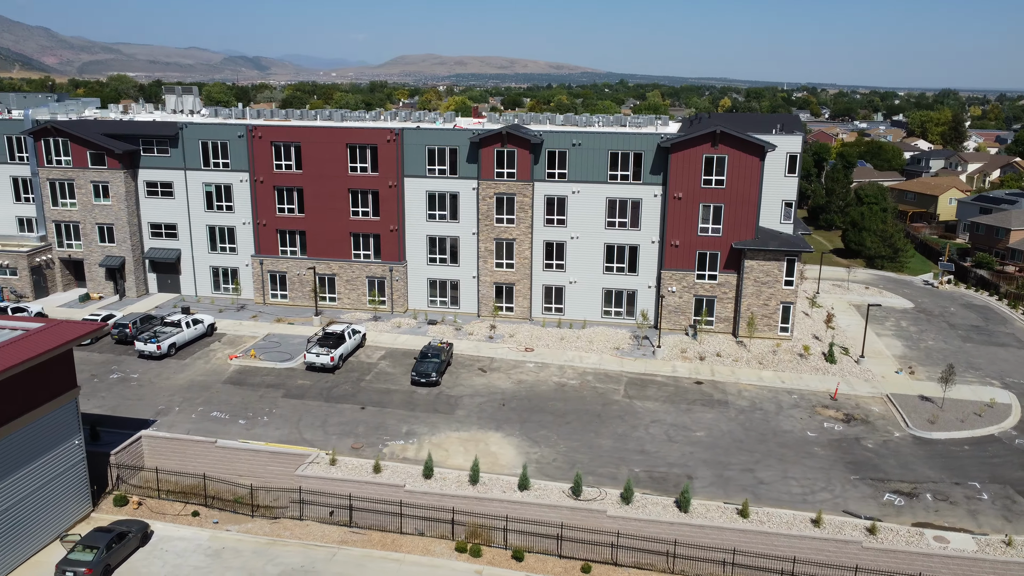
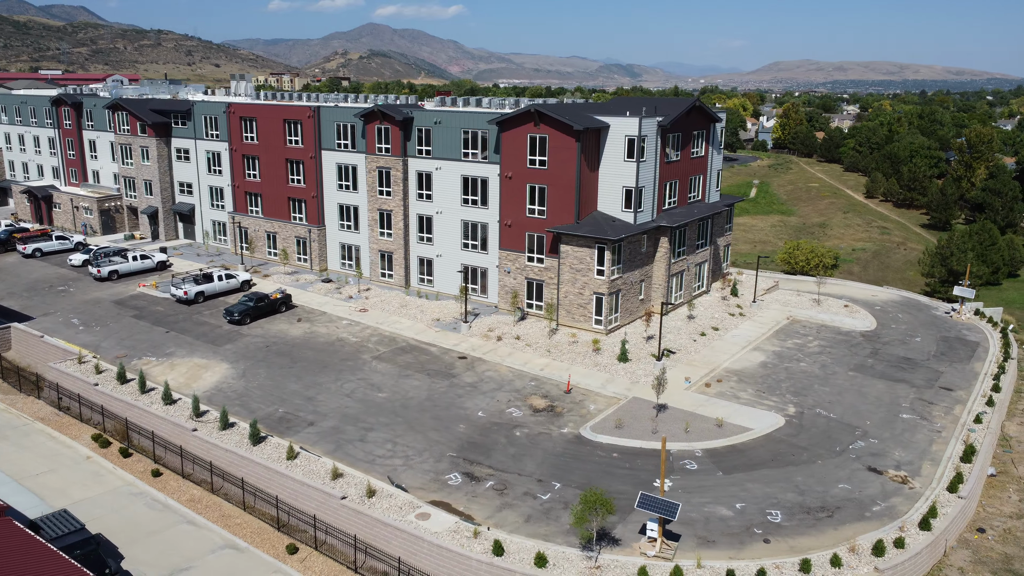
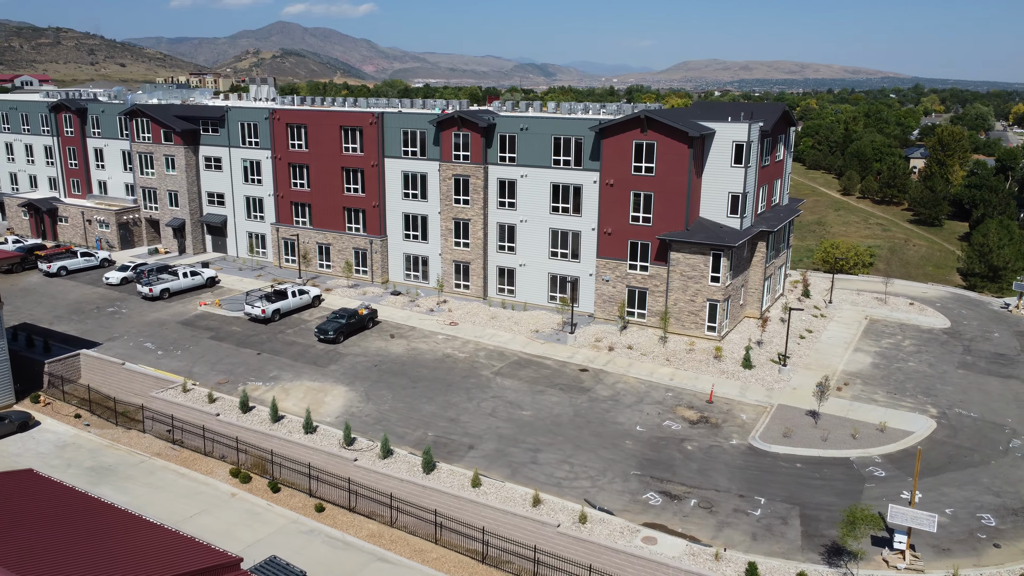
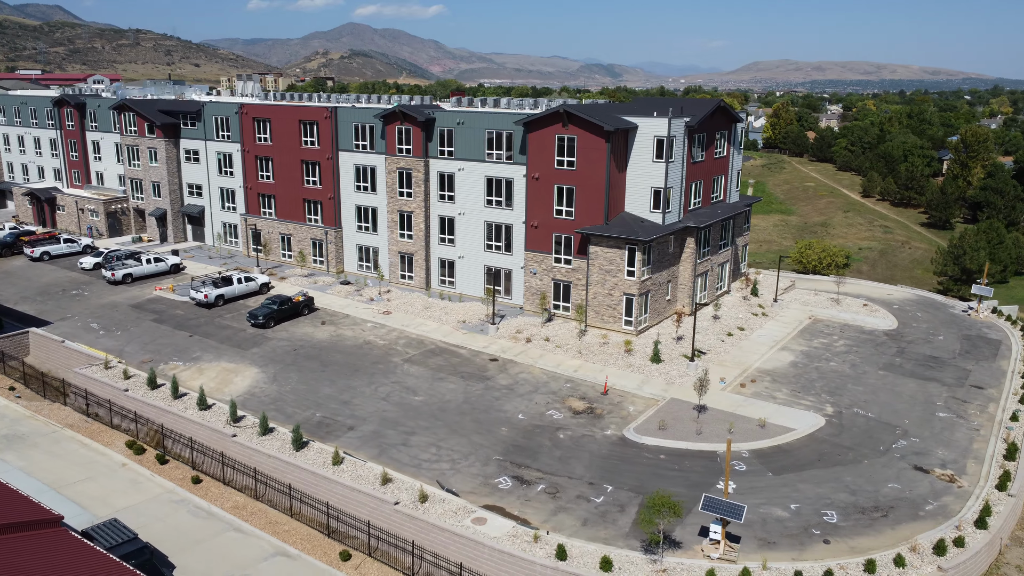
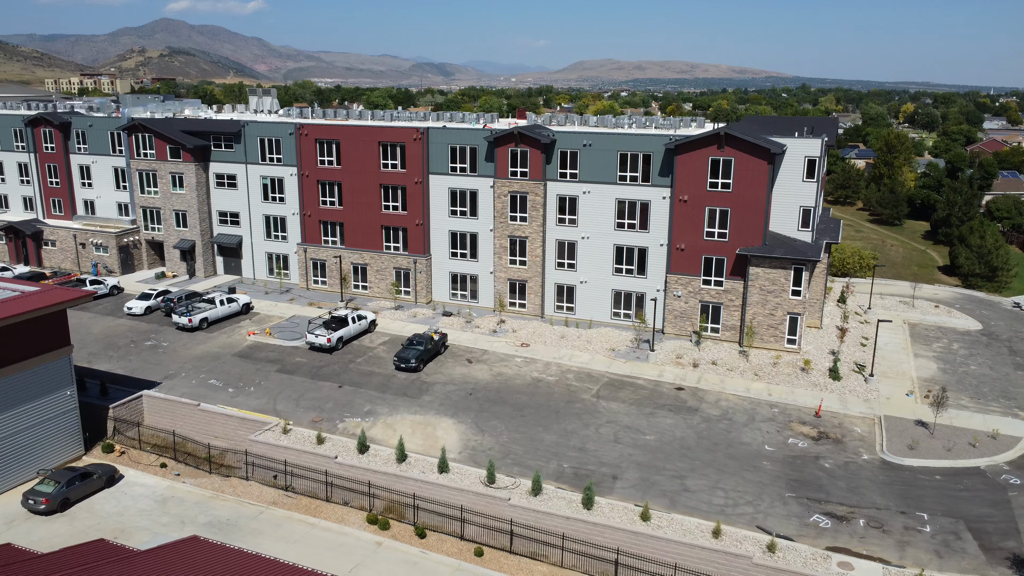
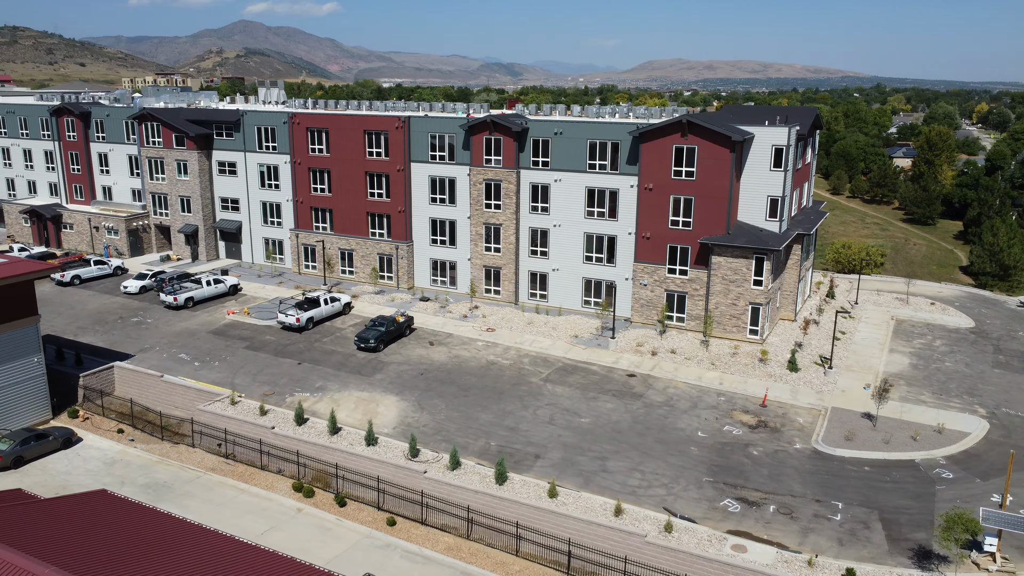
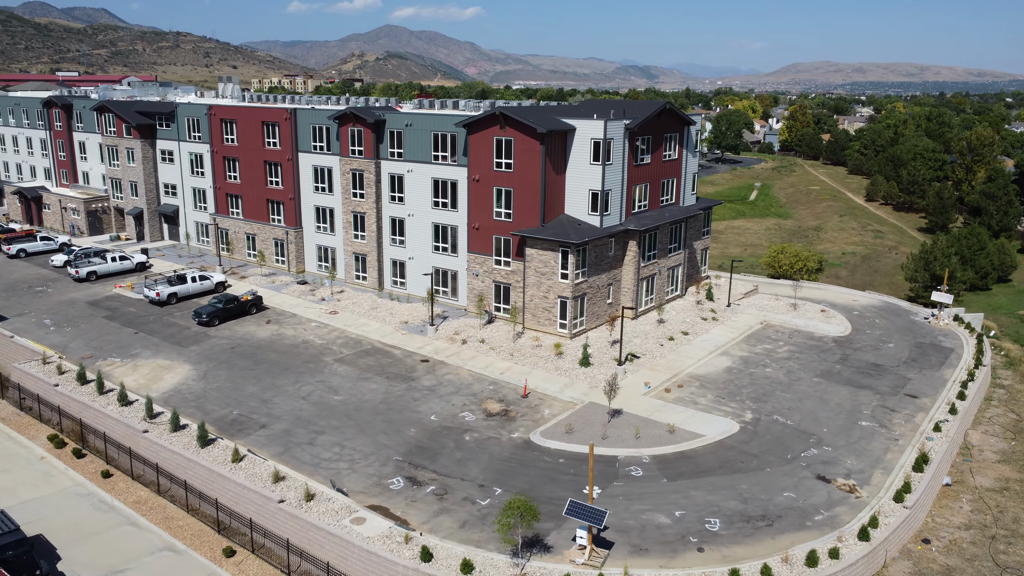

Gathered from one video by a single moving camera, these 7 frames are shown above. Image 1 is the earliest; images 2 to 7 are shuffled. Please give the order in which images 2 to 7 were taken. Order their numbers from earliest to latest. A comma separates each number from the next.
5, 6, 3, 4, 2, 7
